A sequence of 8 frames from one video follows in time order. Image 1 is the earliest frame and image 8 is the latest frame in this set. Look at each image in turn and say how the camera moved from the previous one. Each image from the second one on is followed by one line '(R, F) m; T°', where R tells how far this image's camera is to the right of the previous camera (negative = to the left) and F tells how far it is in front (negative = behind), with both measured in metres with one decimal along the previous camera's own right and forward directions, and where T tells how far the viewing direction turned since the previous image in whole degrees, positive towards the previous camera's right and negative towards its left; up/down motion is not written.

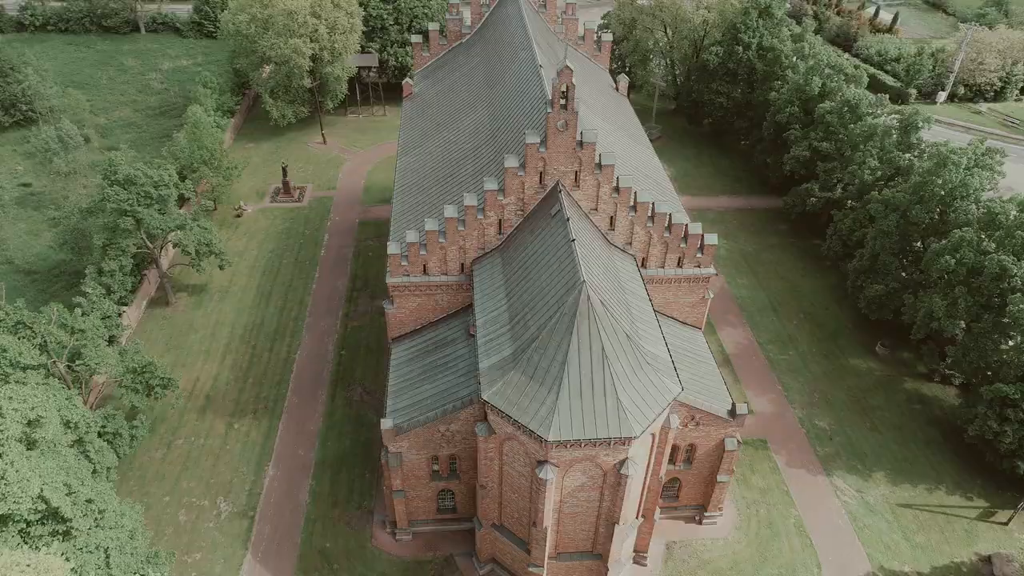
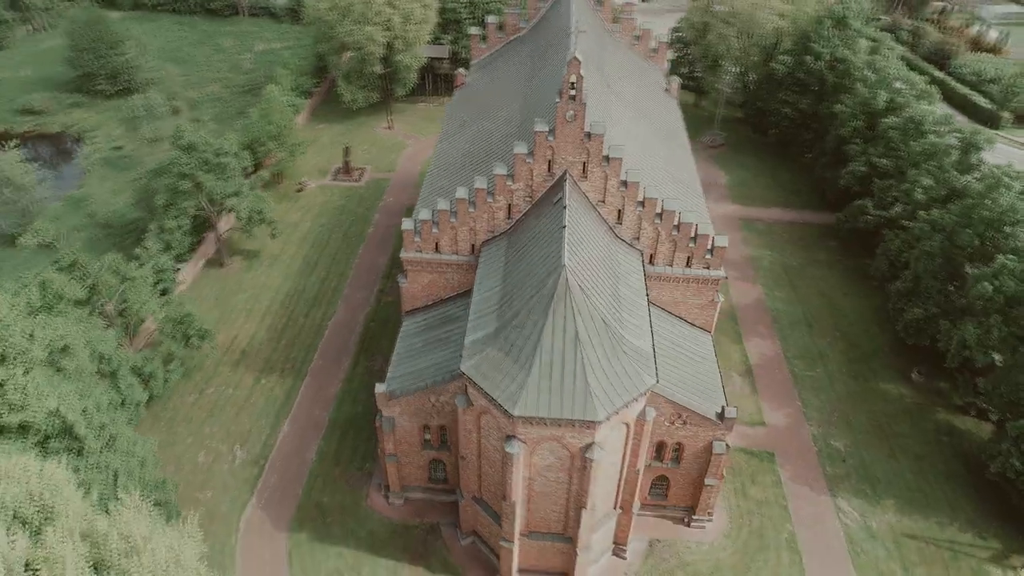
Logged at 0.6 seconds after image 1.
(+3.7, -0.7) m; -7°
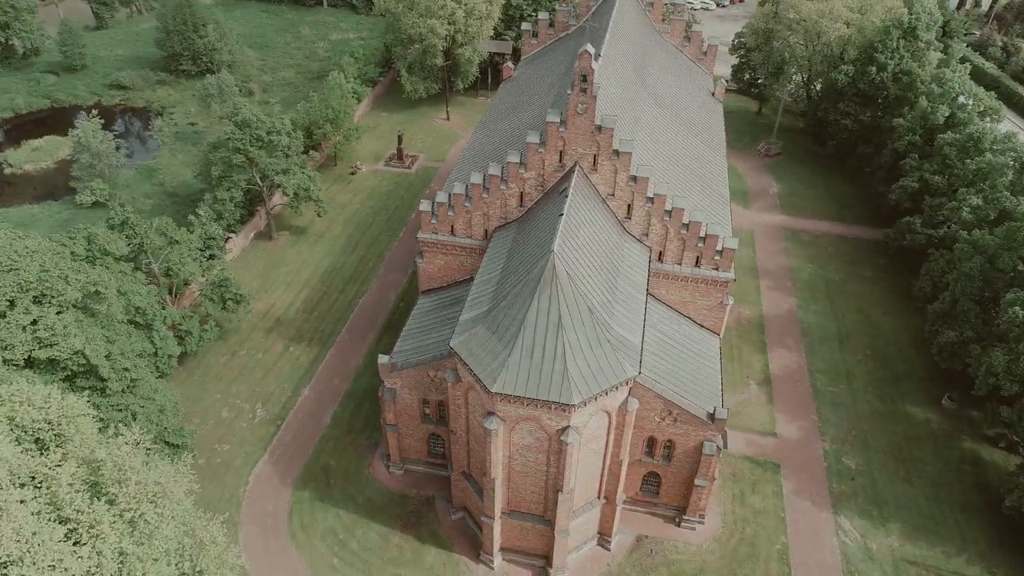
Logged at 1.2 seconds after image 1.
(+3.1, -0.6) m; -6°
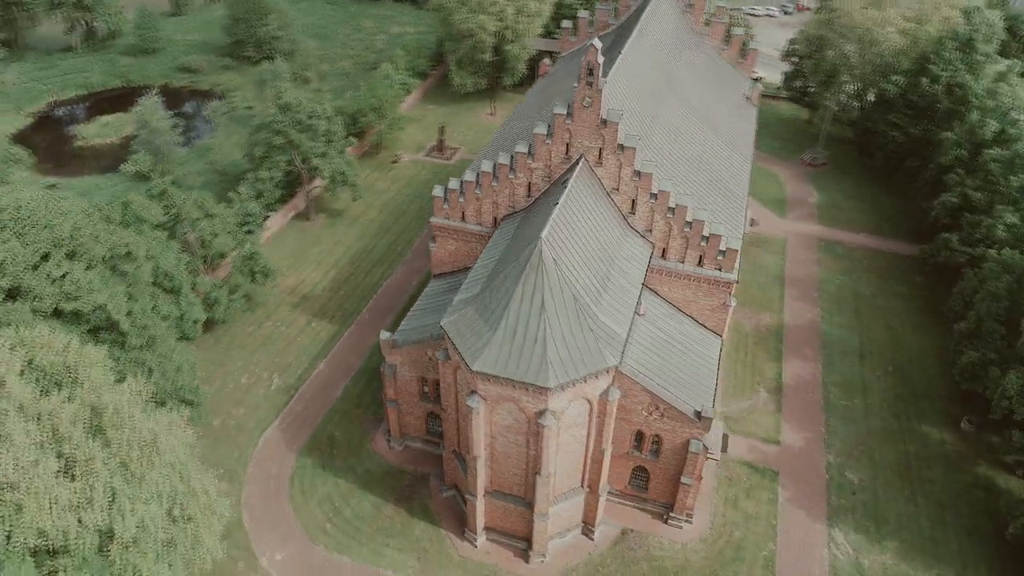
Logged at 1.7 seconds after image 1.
(+2.8, -0.6) m; -5°
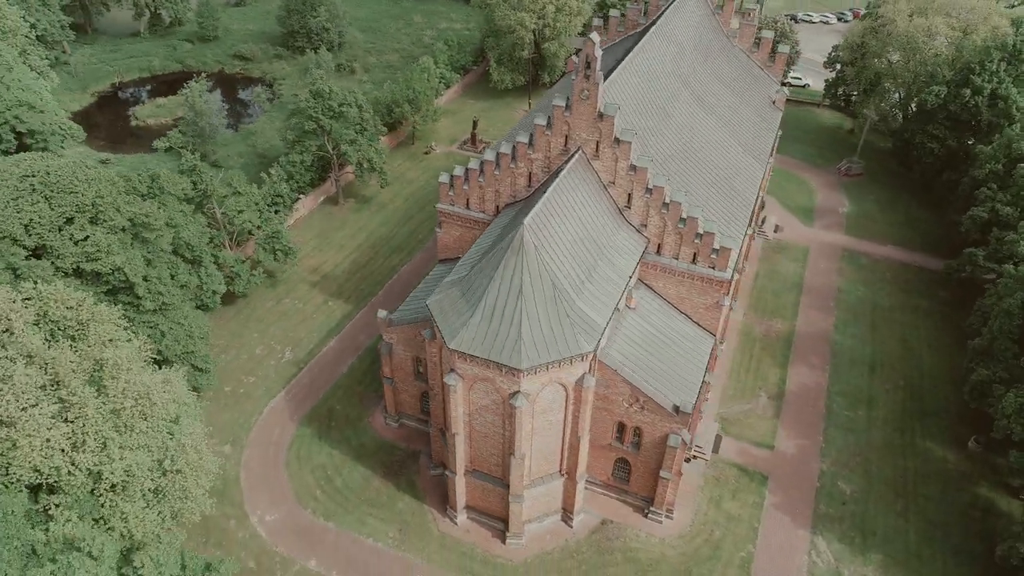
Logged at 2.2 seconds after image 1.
(+2.8, -0.7) m; -4°
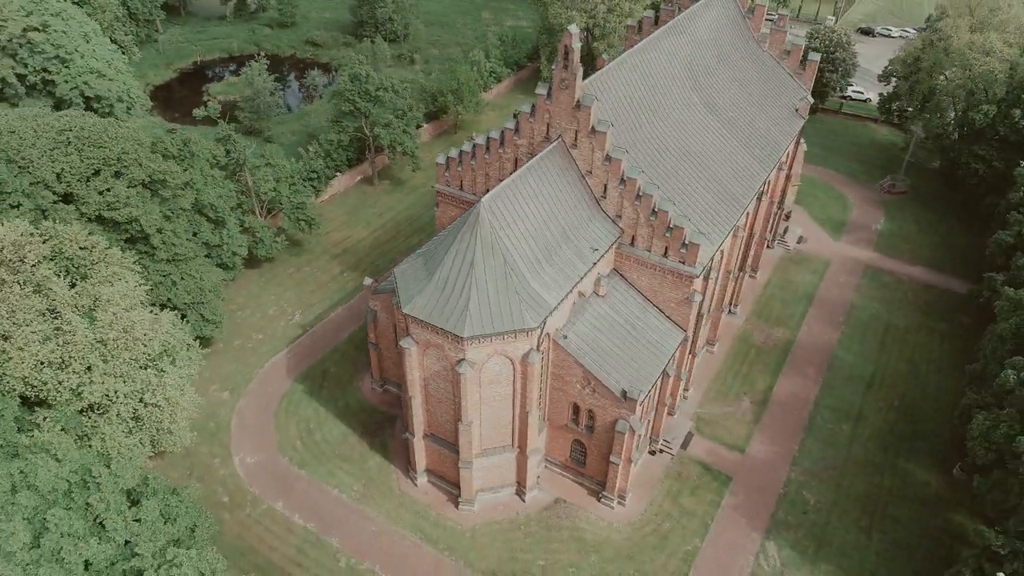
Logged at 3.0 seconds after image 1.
(+5.2, -1.1) m; -7°
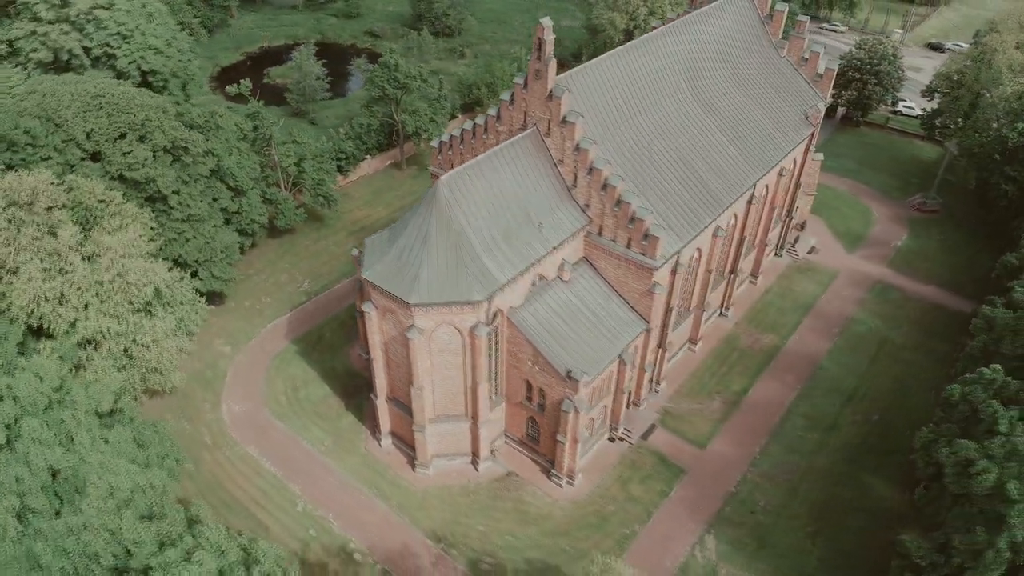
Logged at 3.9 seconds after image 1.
(+5.3, -1.3) m; -6°
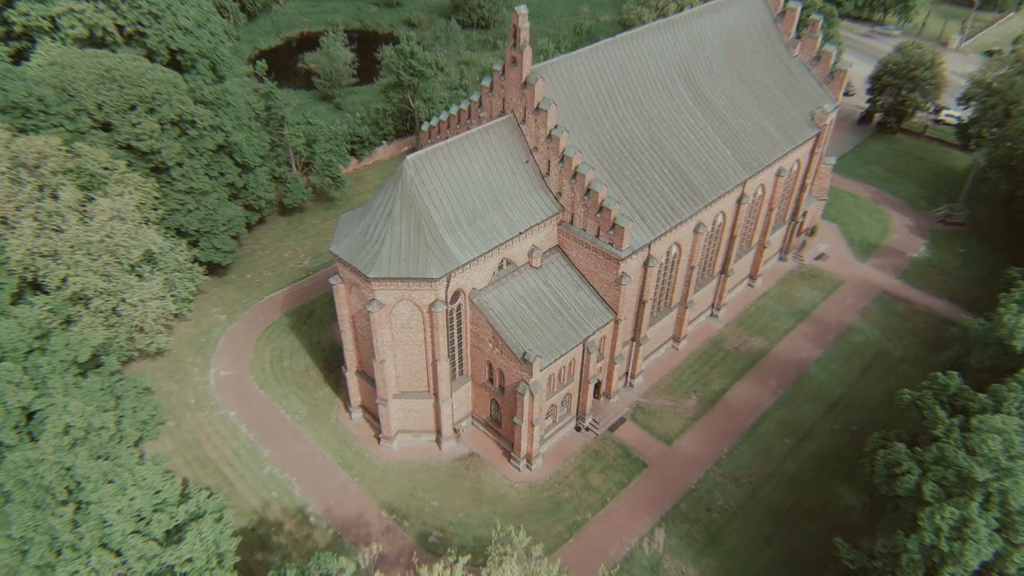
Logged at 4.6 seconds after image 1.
(+4.2, -0.3) m; -4°
